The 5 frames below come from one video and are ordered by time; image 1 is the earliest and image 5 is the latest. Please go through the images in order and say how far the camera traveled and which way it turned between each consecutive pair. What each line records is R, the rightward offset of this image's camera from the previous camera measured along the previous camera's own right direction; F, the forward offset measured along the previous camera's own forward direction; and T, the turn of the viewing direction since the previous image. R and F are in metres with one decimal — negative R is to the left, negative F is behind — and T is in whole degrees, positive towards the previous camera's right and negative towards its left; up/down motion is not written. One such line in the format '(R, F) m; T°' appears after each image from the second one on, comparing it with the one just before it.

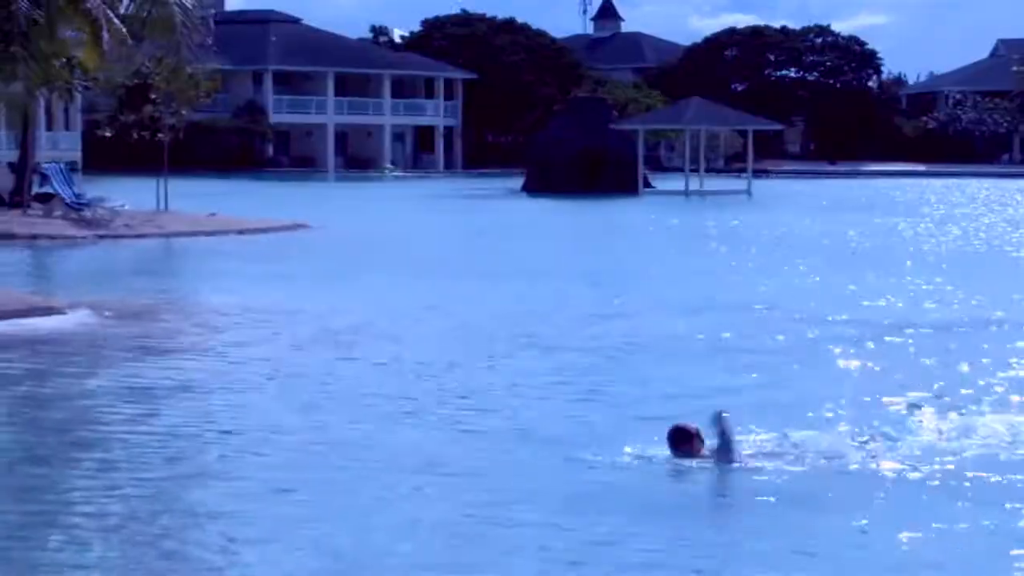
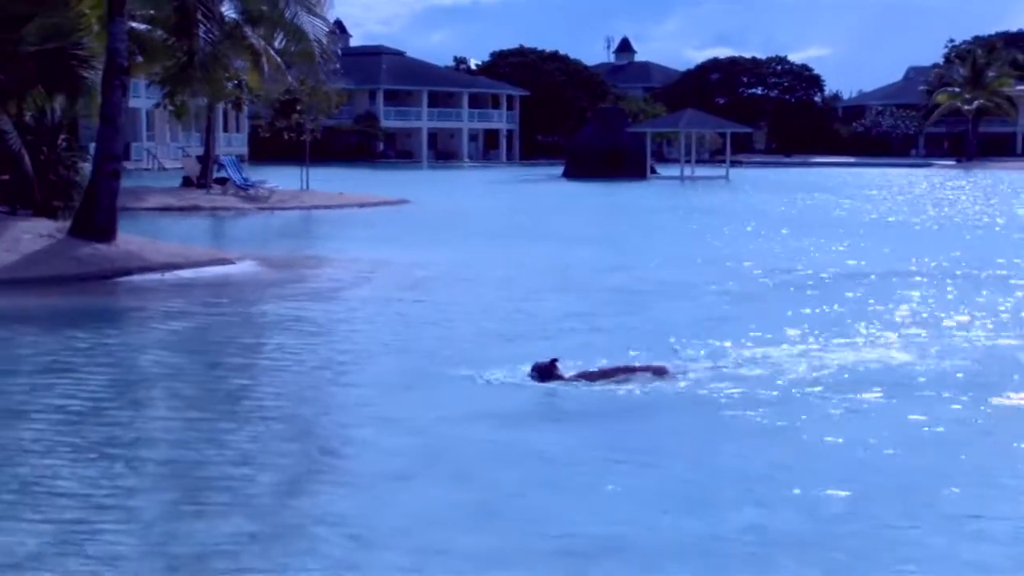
(-0.6, -4.3) m; 0°
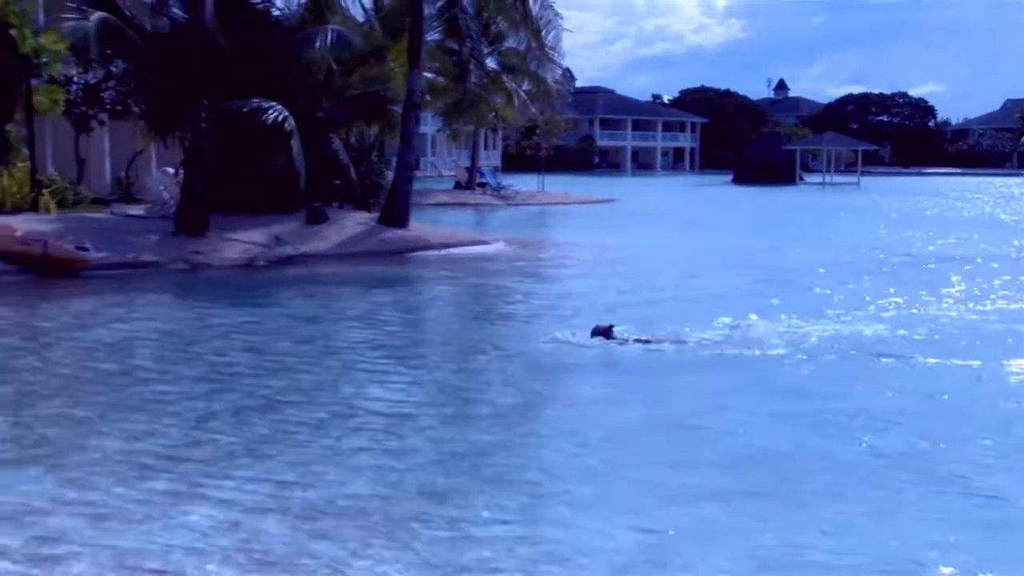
(-0.2, -5.7) m; -8°
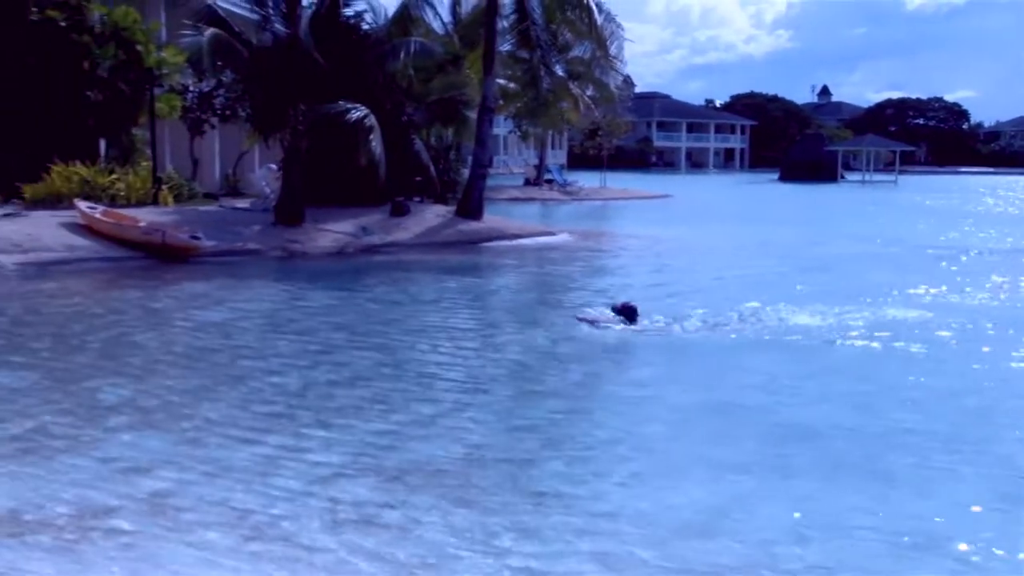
(+0.1, -2.2) m; -3°
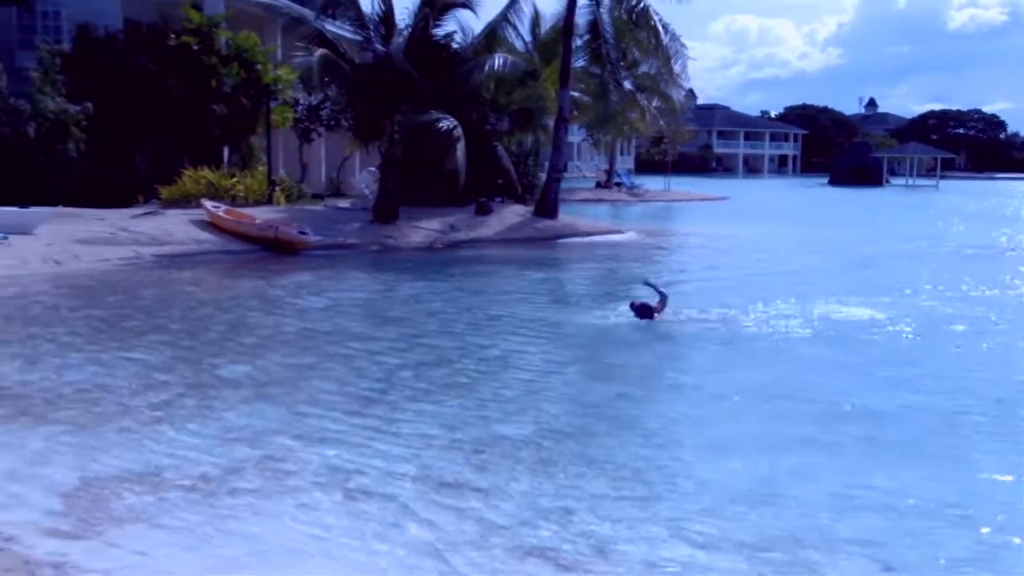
(+0.1, -2.6) m; -4°
